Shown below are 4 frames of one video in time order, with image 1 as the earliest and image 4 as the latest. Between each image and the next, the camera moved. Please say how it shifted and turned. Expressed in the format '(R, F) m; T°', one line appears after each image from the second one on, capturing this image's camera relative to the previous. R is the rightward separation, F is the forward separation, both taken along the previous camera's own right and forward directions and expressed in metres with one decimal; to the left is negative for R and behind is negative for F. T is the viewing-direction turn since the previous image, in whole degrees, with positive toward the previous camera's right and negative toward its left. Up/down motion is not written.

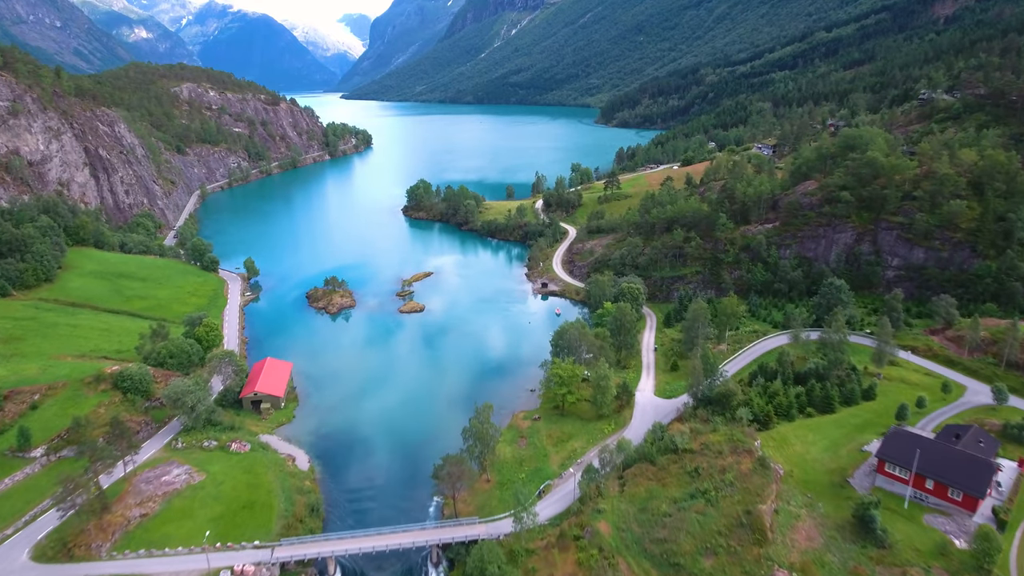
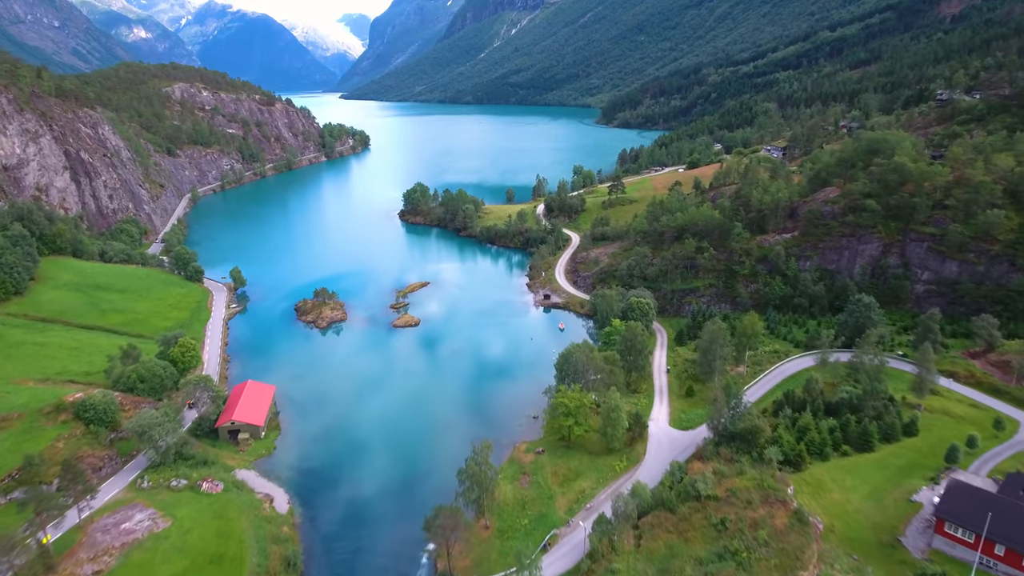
(-0.1, +5.0) m; 0°
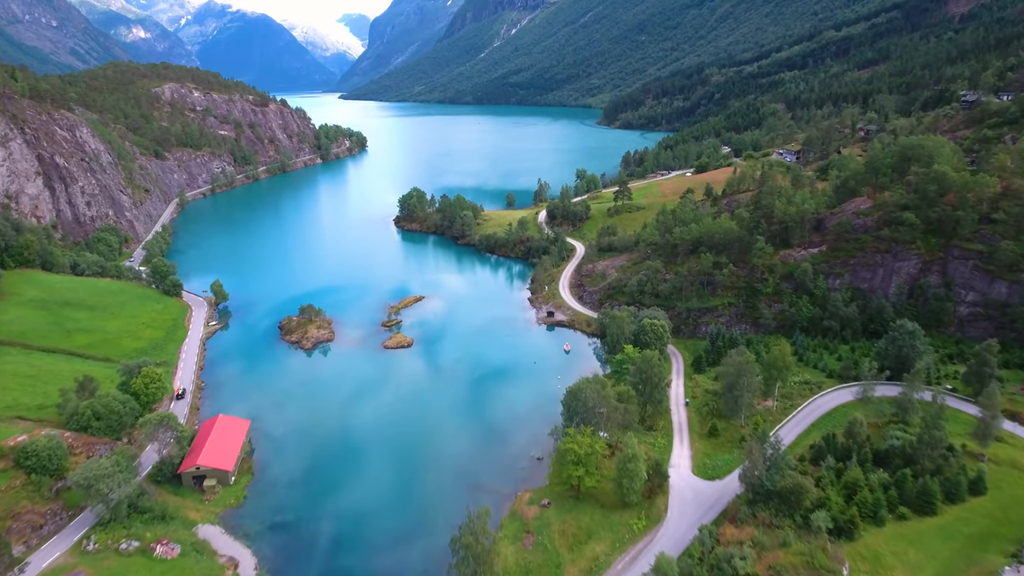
(-0.1, +6.3) m; 0°
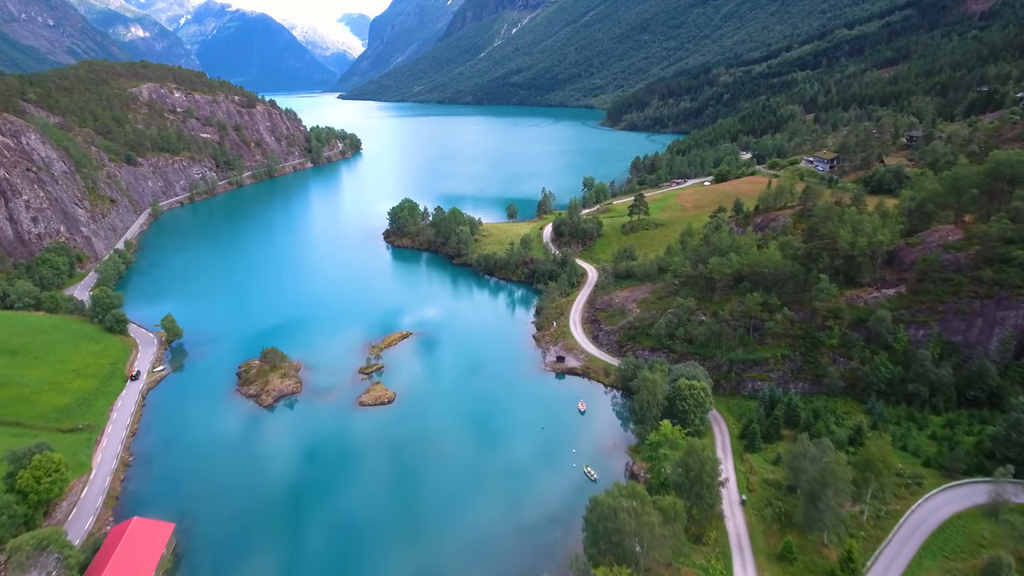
(-0.3, +12.9) m; 0°
